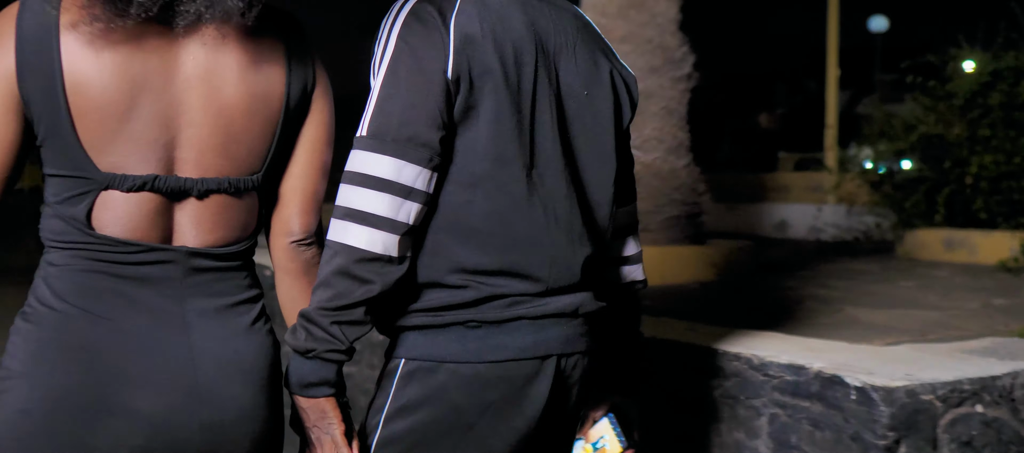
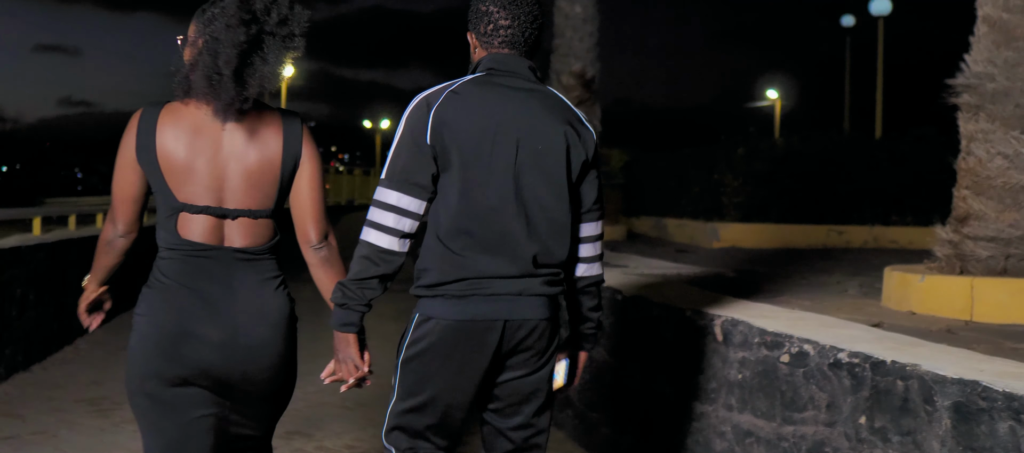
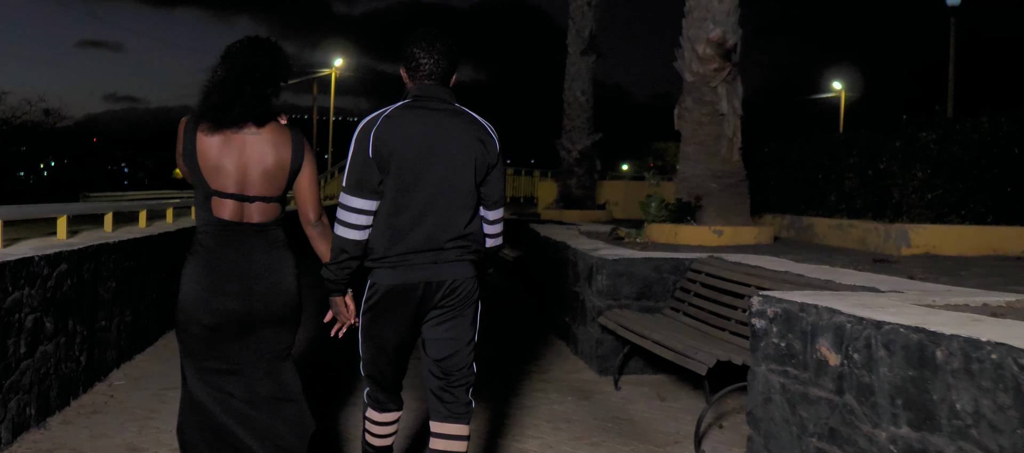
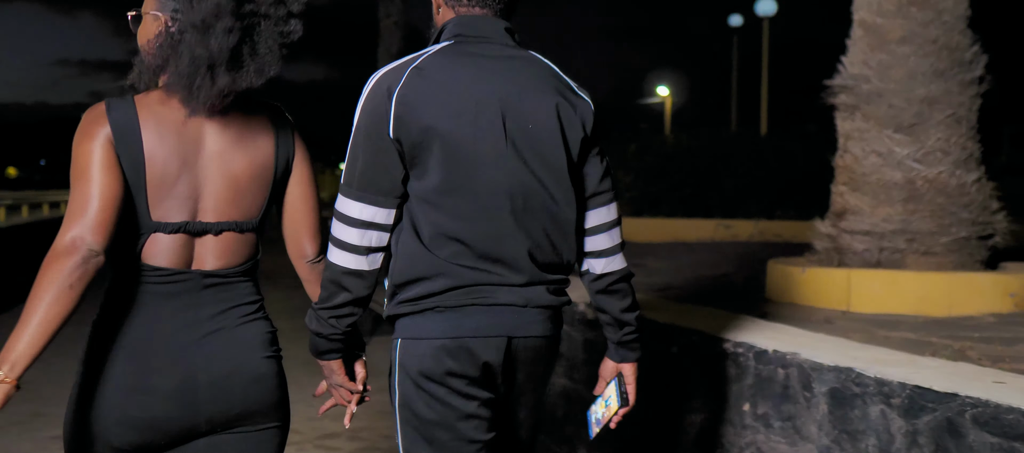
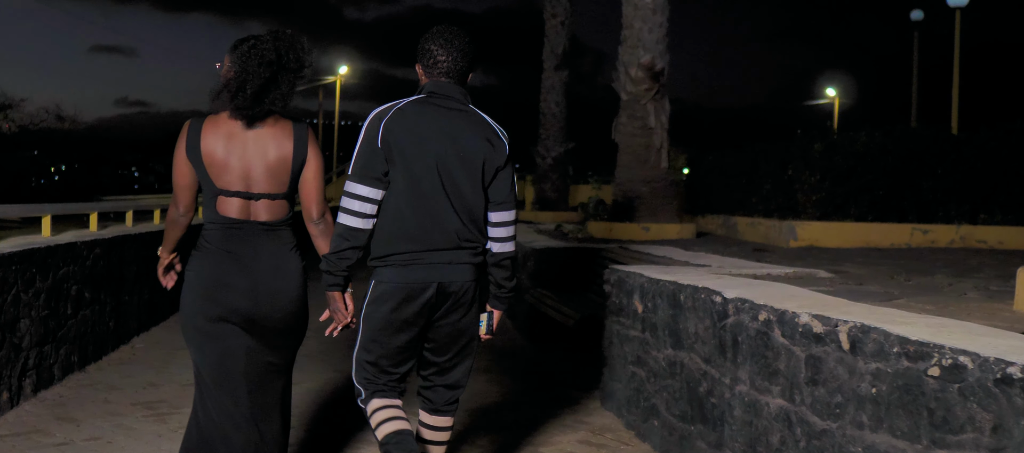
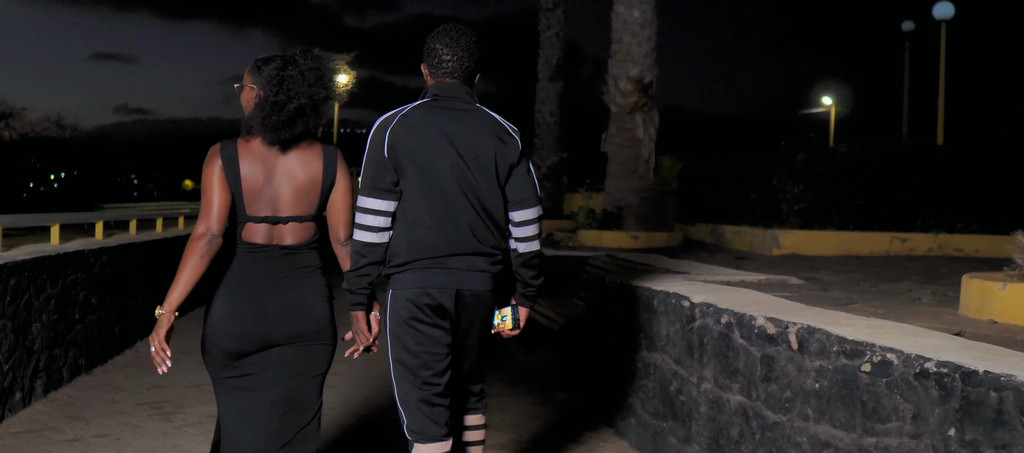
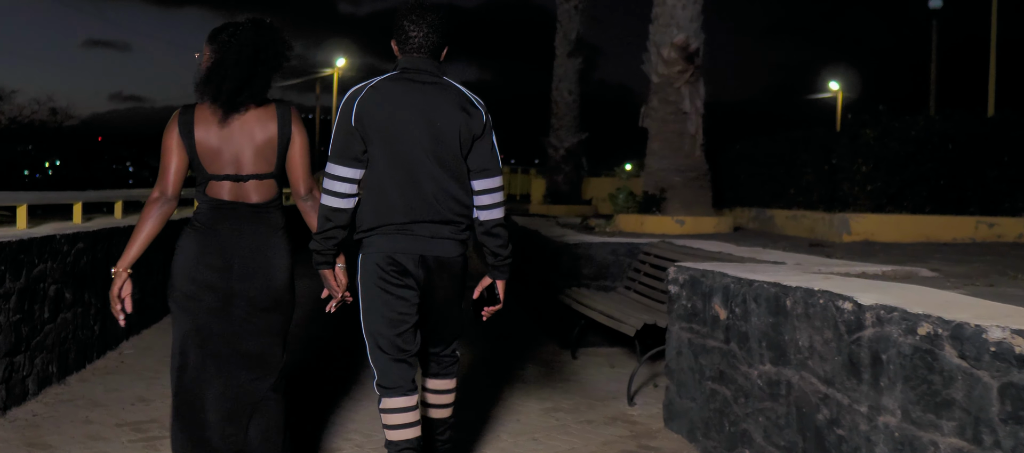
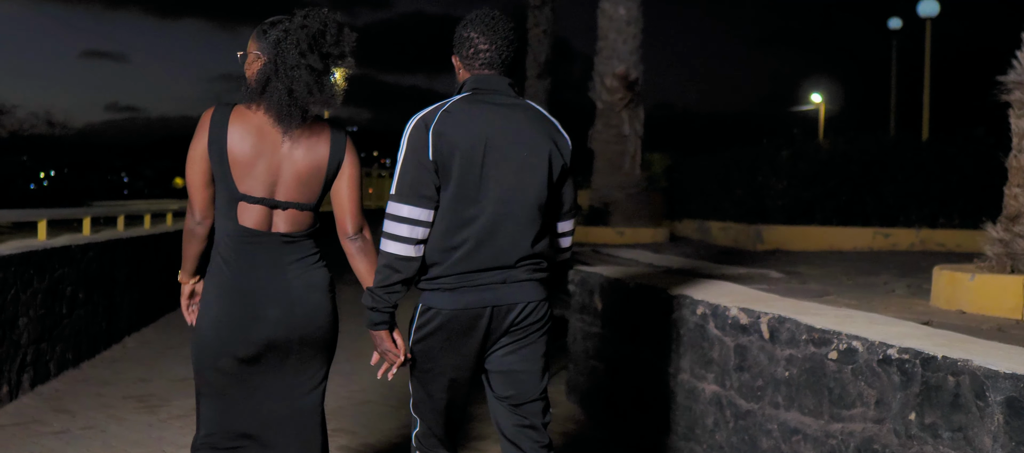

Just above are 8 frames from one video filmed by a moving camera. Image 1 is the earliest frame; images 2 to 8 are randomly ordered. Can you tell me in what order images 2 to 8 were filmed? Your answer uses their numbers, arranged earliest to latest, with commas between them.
4, 2, 8, 6, 5, 7, 3
